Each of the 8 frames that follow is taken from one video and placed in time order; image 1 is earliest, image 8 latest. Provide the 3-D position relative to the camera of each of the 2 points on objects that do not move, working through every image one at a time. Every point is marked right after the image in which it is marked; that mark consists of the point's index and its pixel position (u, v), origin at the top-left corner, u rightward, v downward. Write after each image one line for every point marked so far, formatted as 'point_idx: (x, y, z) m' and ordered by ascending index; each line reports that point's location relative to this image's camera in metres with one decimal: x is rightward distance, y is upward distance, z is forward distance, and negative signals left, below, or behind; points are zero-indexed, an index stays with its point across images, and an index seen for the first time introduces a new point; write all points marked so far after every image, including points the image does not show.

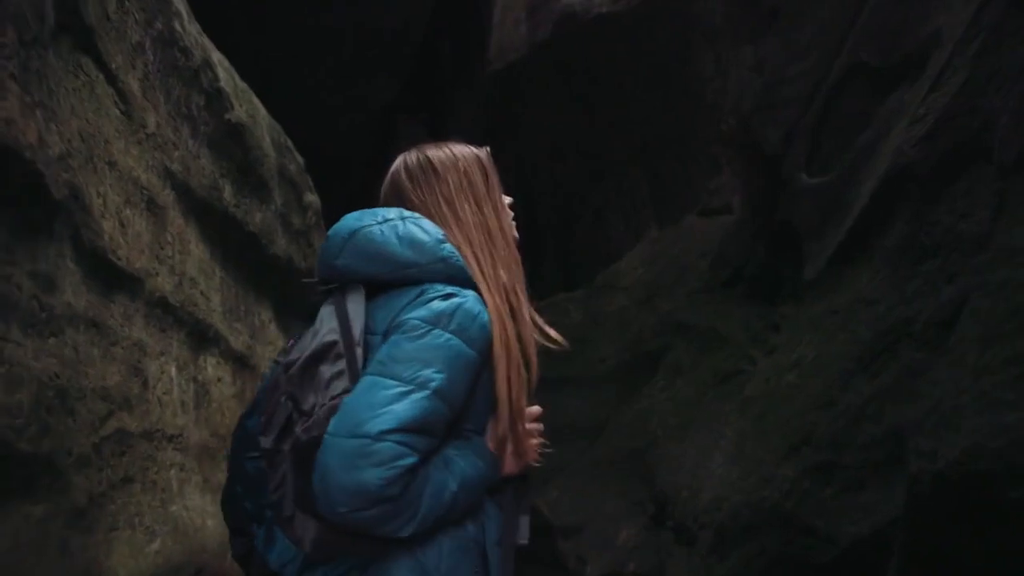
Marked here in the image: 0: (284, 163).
0: (-1.3, +0.7, +4.6) m
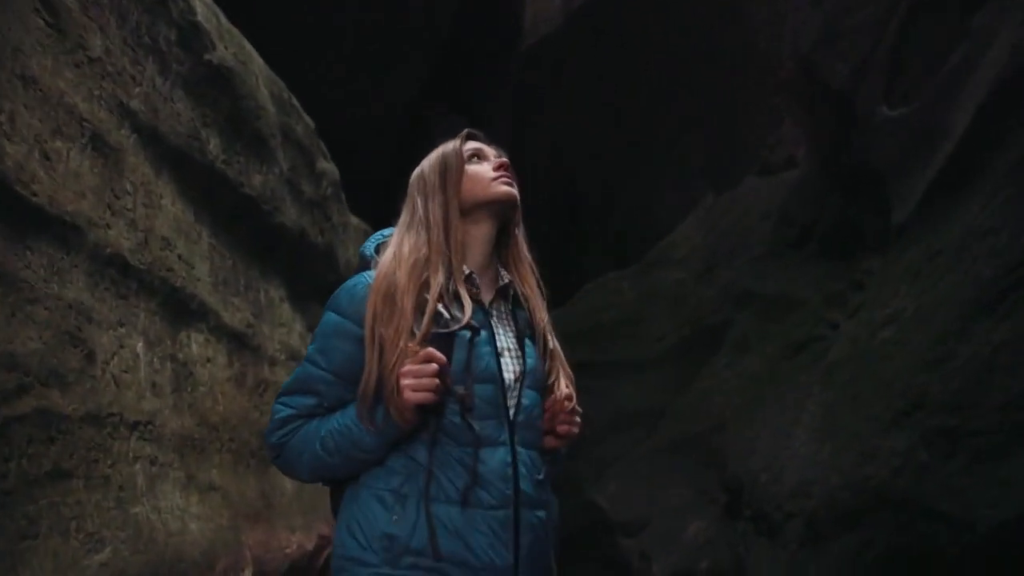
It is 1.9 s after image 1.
0: (-1.1, +0.8, +4.1) m
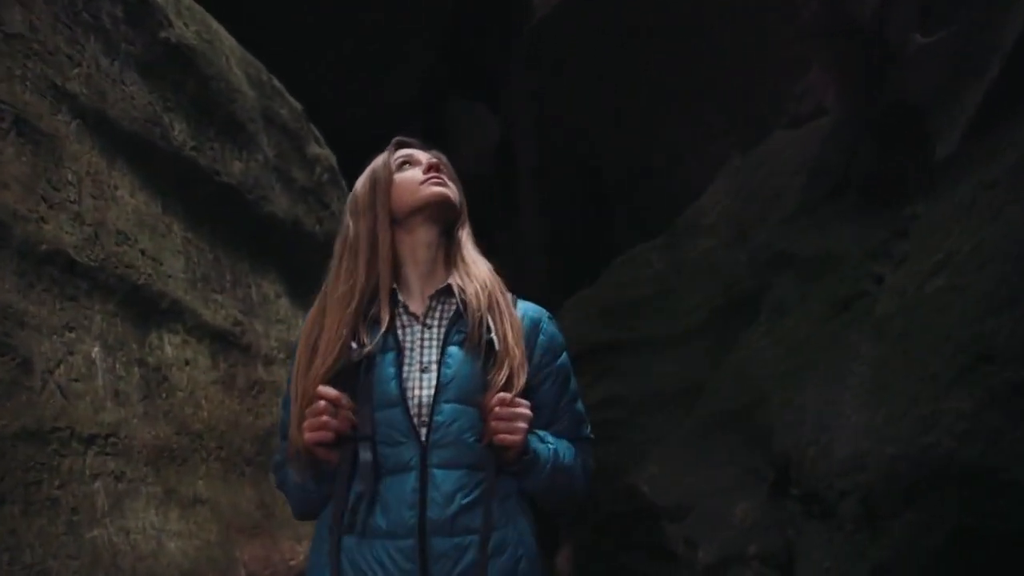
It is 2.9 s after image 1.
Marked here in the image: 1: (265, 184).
0: (-1.2, +0.8, +3.8) m
1: (-1.1, +0.4, +3.6) m
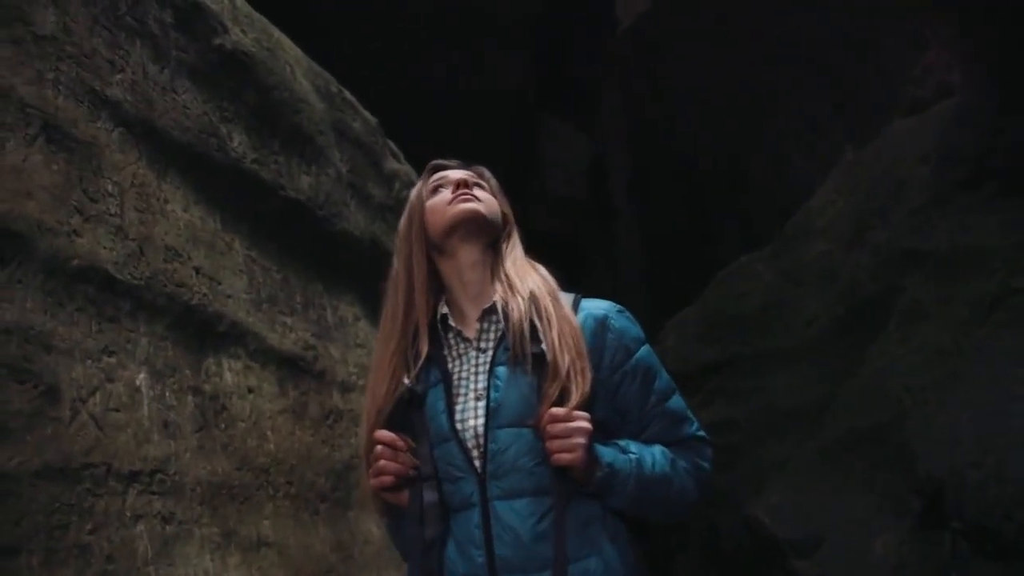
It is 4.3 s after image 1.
0: (-0.8, +0.7, +3.6) m
1: (-0.7, +0.4, +3.3) m
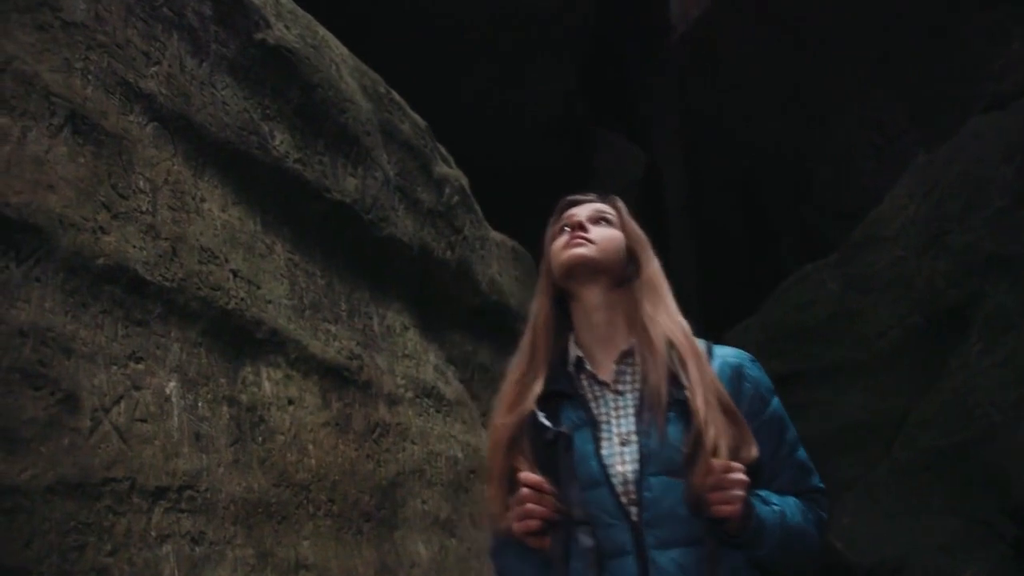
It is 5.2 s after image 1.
0: (-0.5, +0.7, +3.5) m
1: (-0.5, +0.3, +3.2) m
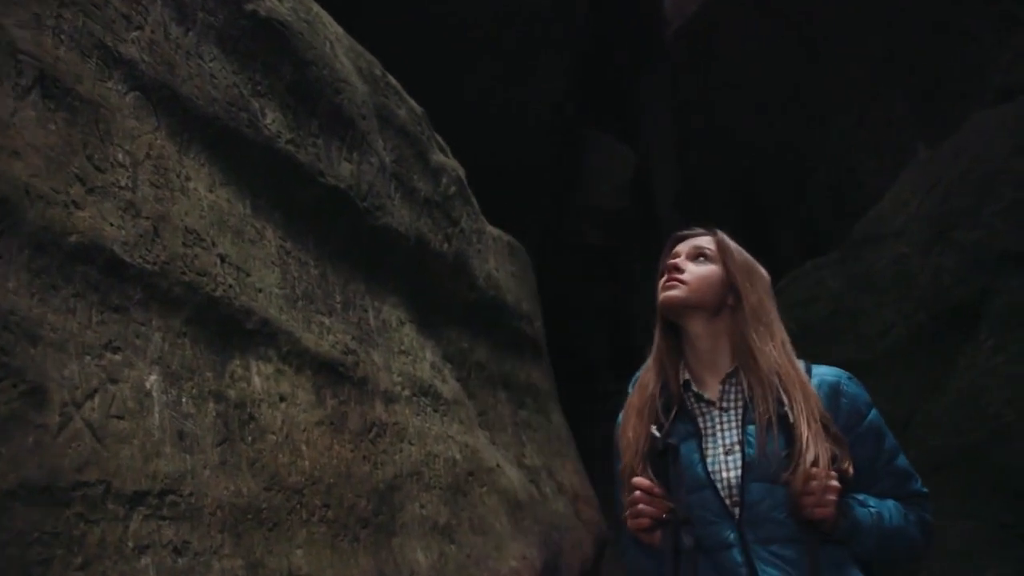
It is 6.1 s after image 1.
0: (-0.5, +0.7, +3.3) m
1: (-0.5, +0.4, +3.0) m
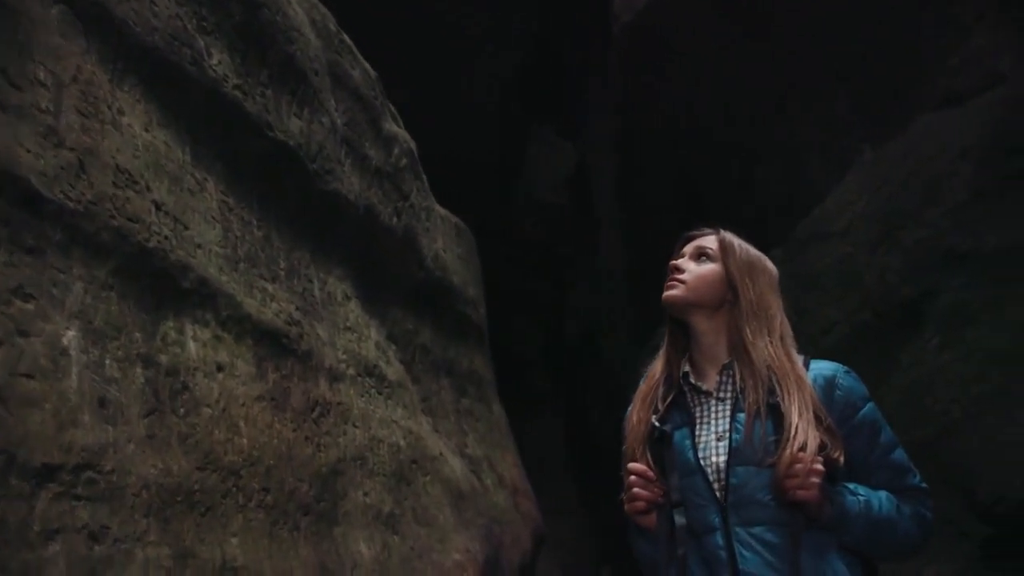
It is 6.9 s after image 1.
0: (-0.7, +0.9, +3.1) m
1: (-0.6, +0.5, +2.8) m
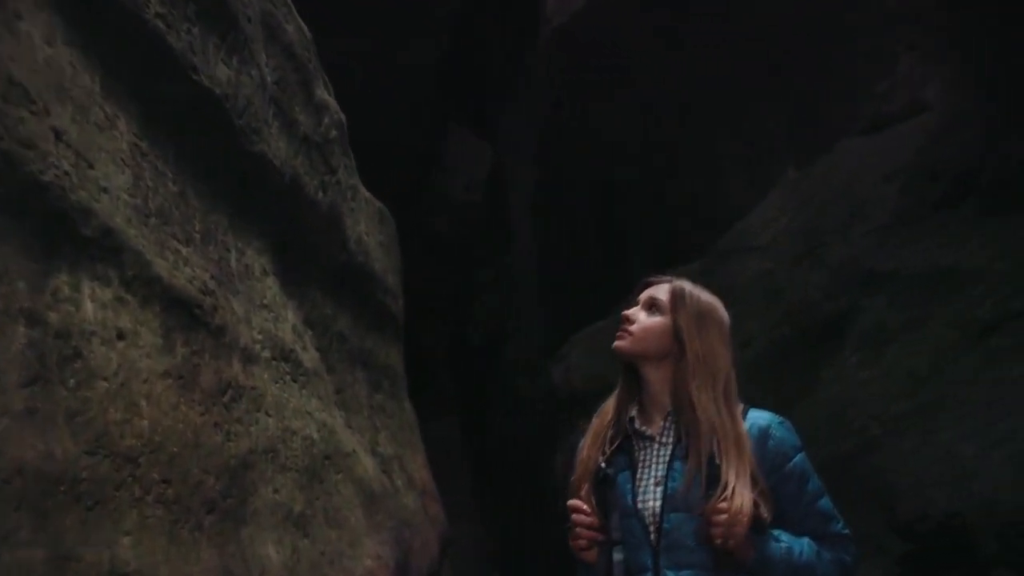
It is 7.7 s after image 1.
0: (-0.8, +0.9, +2.8) m
1: (-0.8, +0.6, +2.5) m
